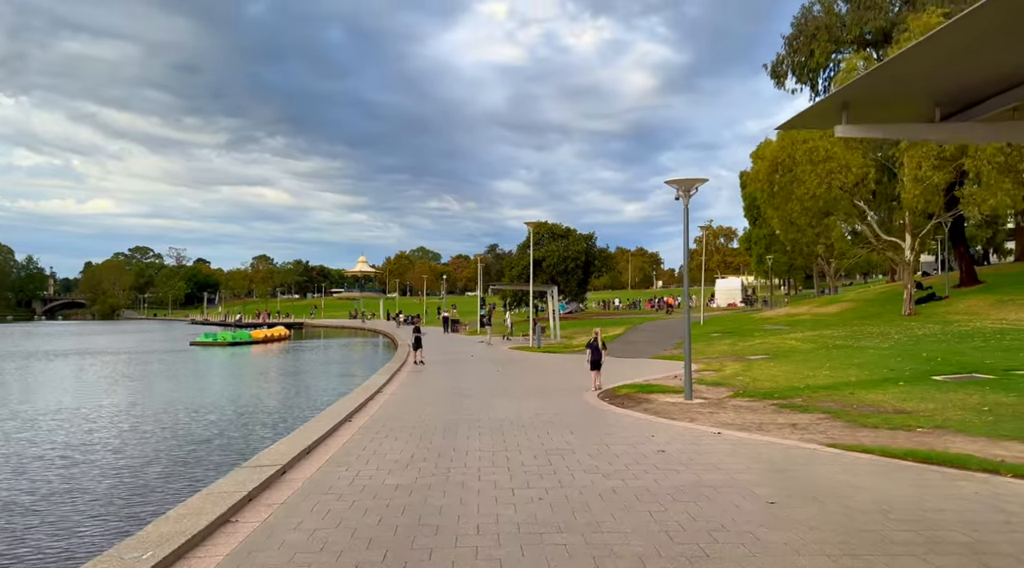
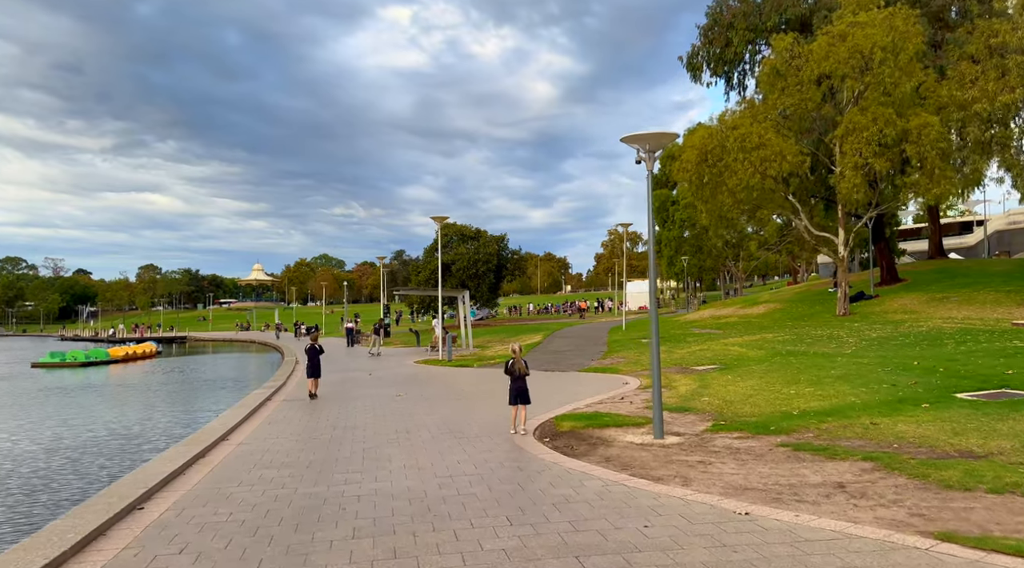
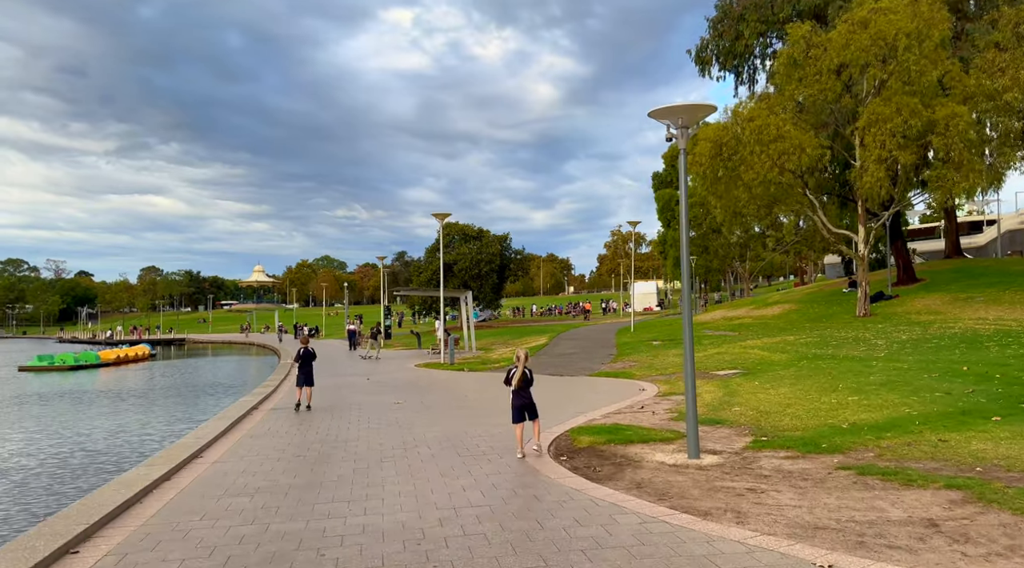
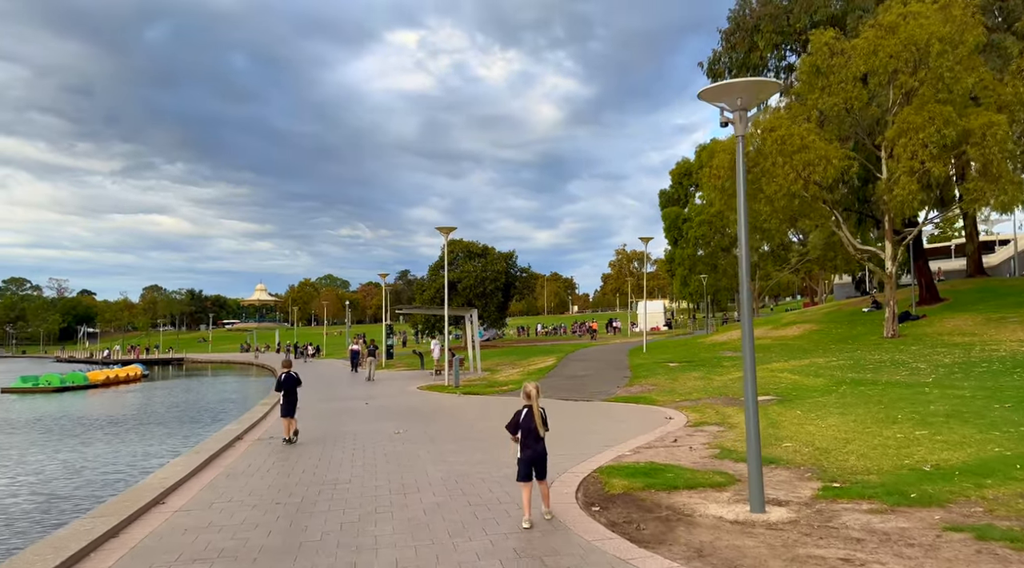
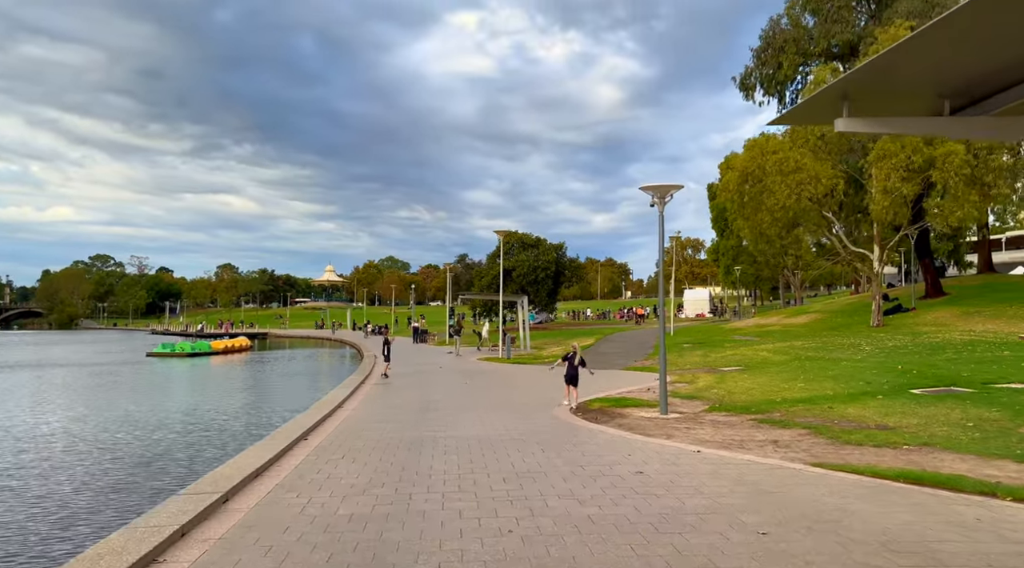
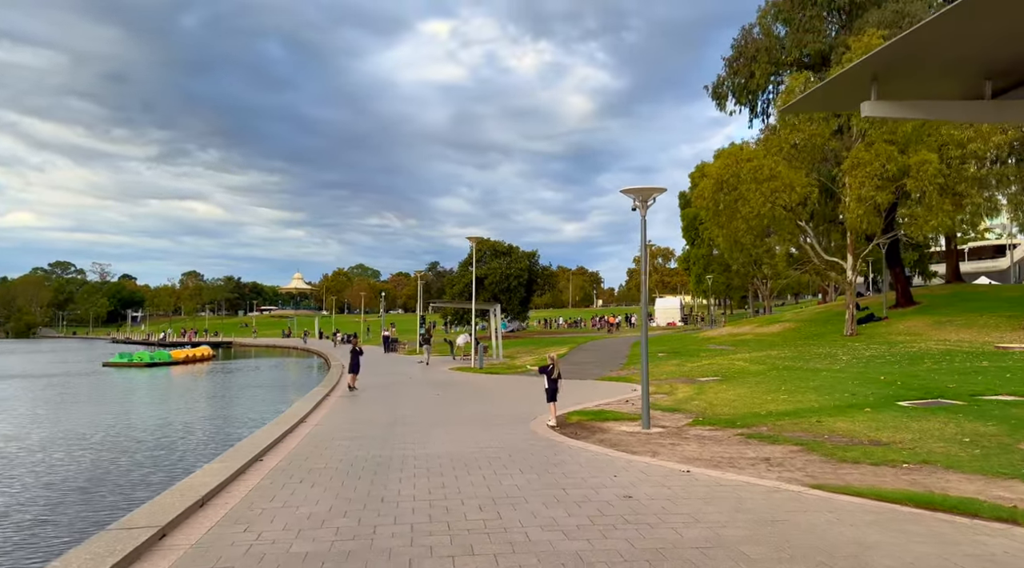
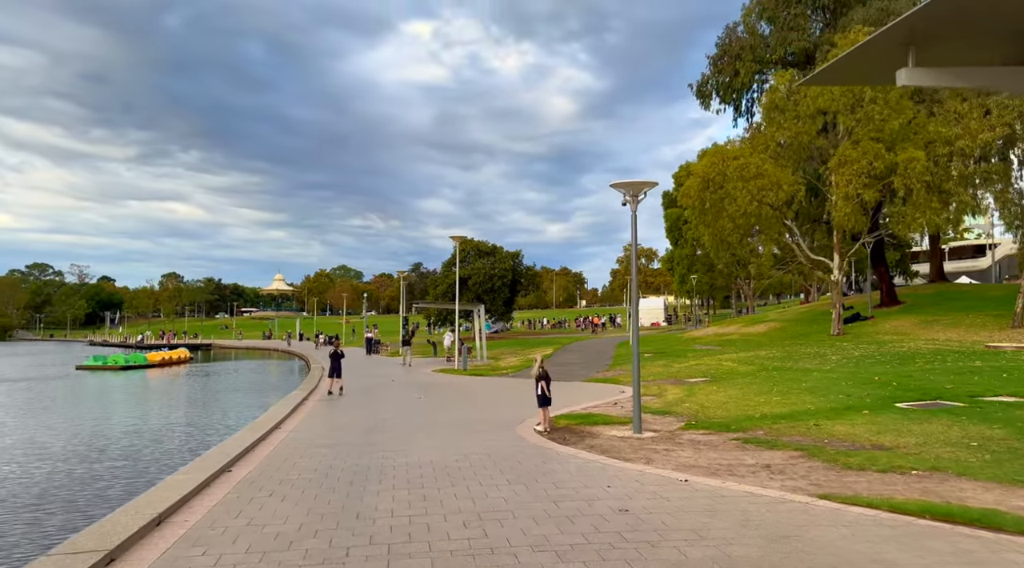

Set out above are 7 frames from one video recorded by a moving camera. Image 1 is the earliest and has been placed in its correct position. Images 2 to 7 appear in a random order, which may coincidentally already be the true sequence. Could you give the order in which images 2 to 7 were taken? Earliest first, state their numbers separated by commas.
5, 6, 7, 2, 3, 4
